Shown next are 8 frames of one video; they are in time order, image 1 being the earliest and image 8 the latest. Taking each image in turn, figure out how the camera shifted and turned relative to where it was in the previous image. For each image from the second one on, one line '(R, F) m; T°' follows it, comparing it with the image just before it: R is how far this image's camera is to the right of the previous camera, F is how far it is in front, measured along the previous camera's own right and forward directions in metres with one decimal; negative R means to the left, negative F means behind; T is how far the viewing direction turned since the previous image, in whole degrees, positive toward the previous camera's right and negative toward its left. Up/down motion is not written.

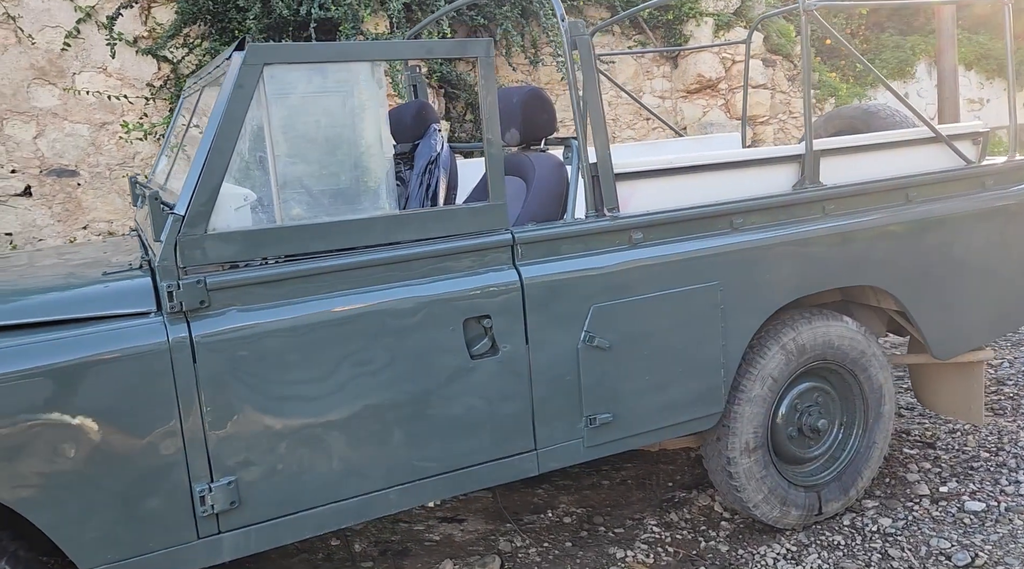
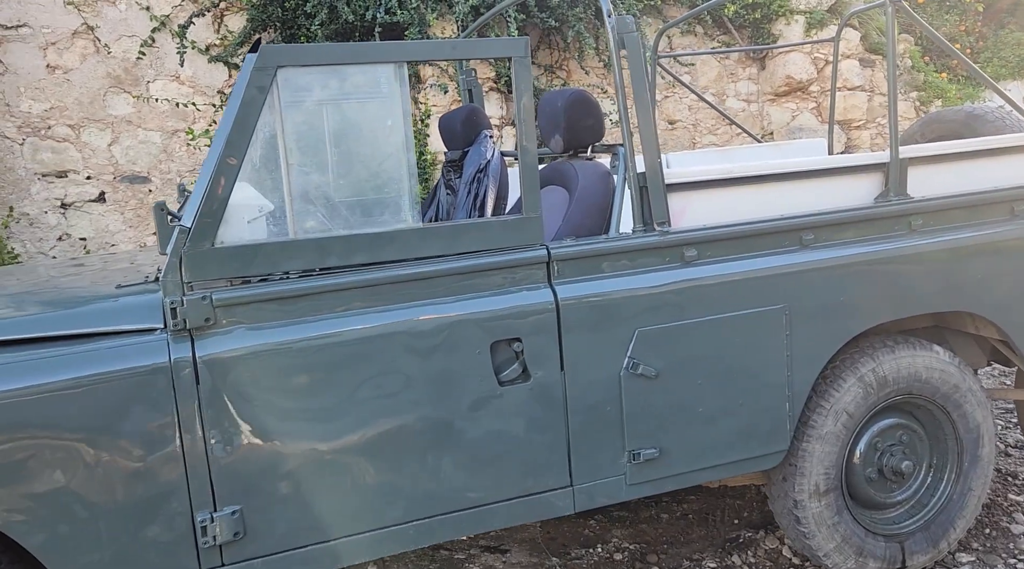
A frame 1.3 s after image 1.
(+0.2, +0.3) m; -6°
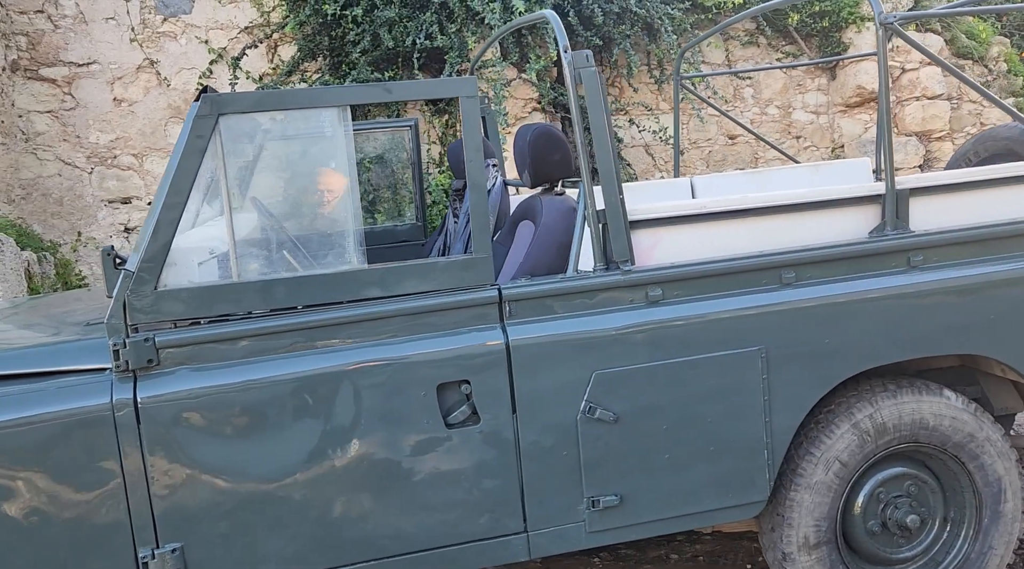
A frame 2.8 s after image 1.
(+0.5, +0.1) m; -8°
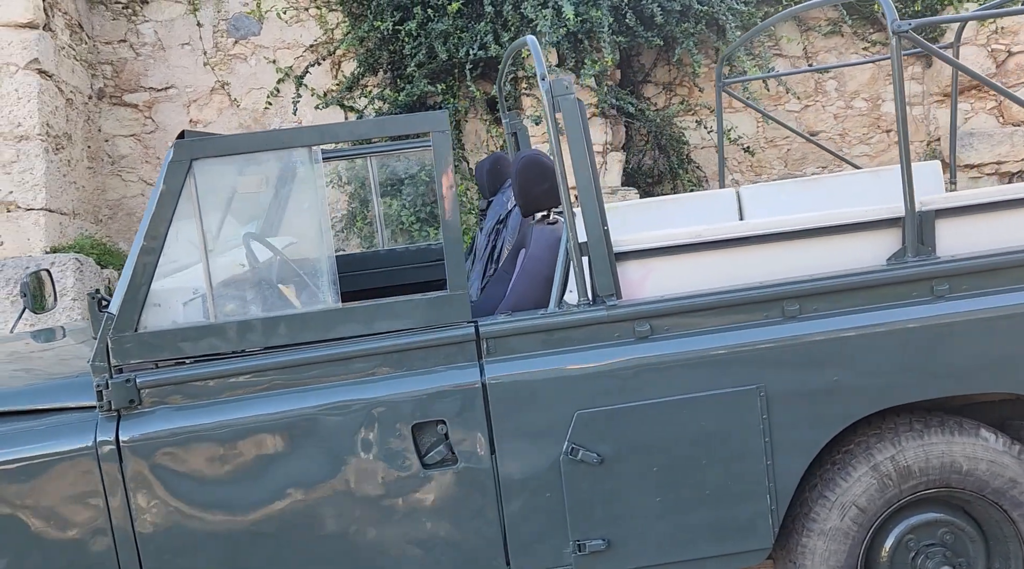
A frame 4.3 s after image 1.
(+0.5, +0.1) m; -8°
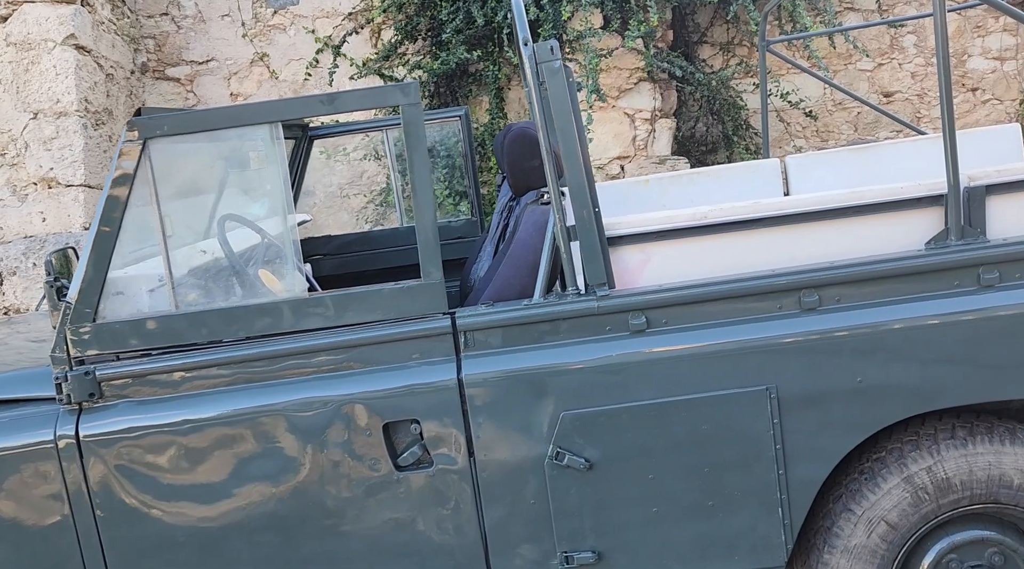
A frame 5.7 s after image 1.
(+0.3, +0.3) m; -6°
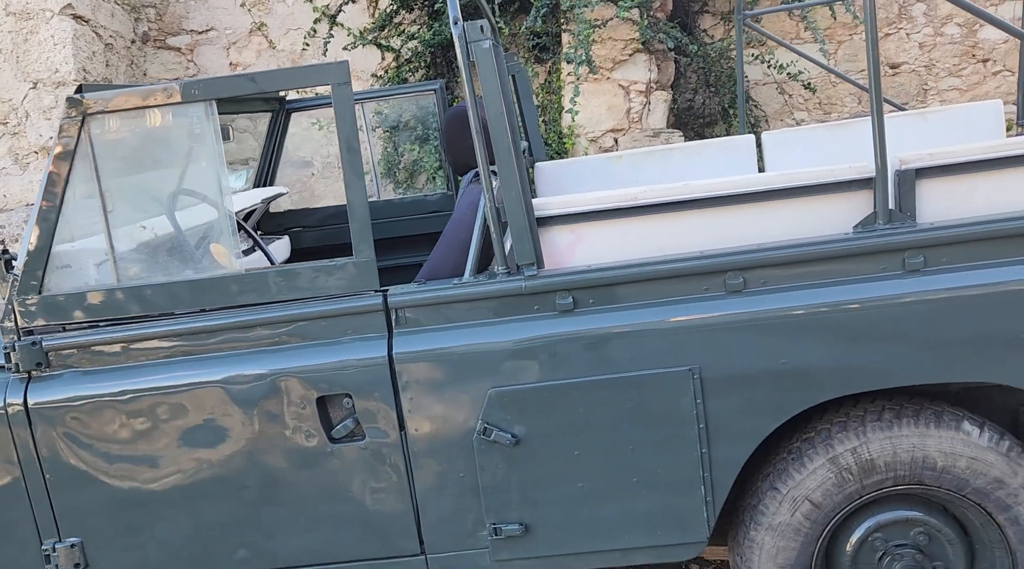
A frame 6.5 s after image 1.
(+0.3, 0.0) m; -2°
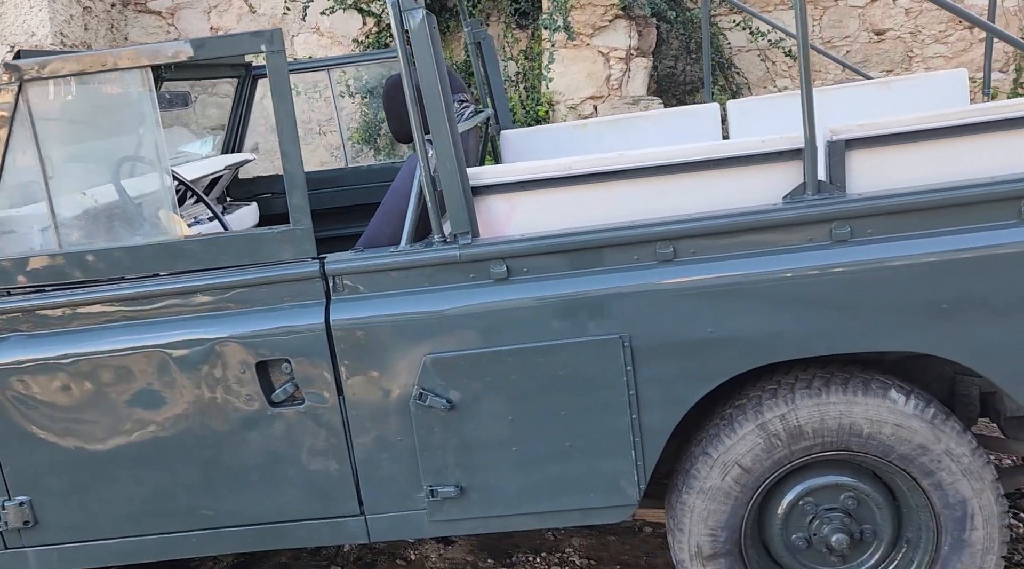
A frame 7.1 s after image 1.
(+0.2, 0.0) m; -1°
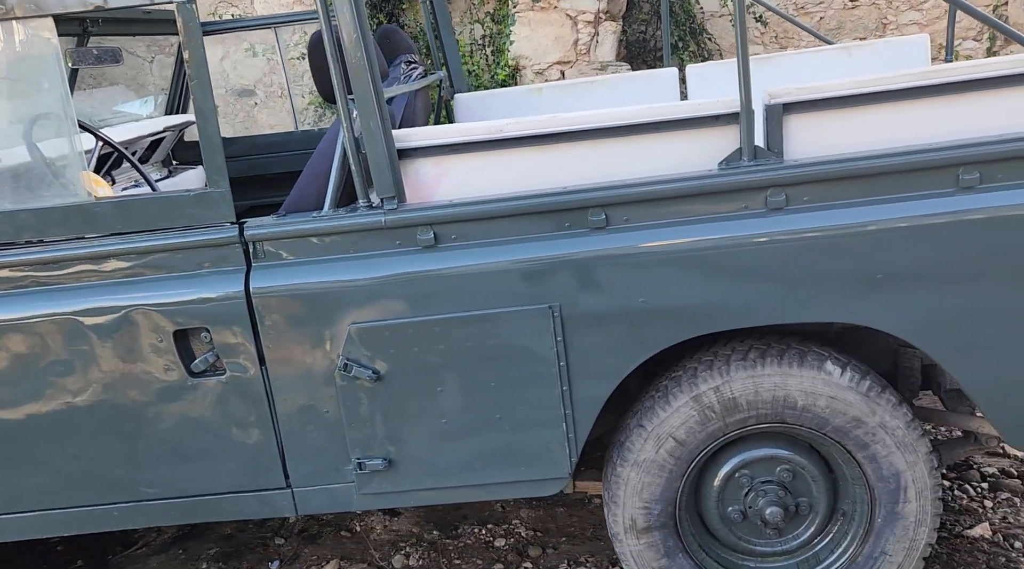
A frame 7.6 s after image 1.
(+0.2, +0.1) m; +1°
